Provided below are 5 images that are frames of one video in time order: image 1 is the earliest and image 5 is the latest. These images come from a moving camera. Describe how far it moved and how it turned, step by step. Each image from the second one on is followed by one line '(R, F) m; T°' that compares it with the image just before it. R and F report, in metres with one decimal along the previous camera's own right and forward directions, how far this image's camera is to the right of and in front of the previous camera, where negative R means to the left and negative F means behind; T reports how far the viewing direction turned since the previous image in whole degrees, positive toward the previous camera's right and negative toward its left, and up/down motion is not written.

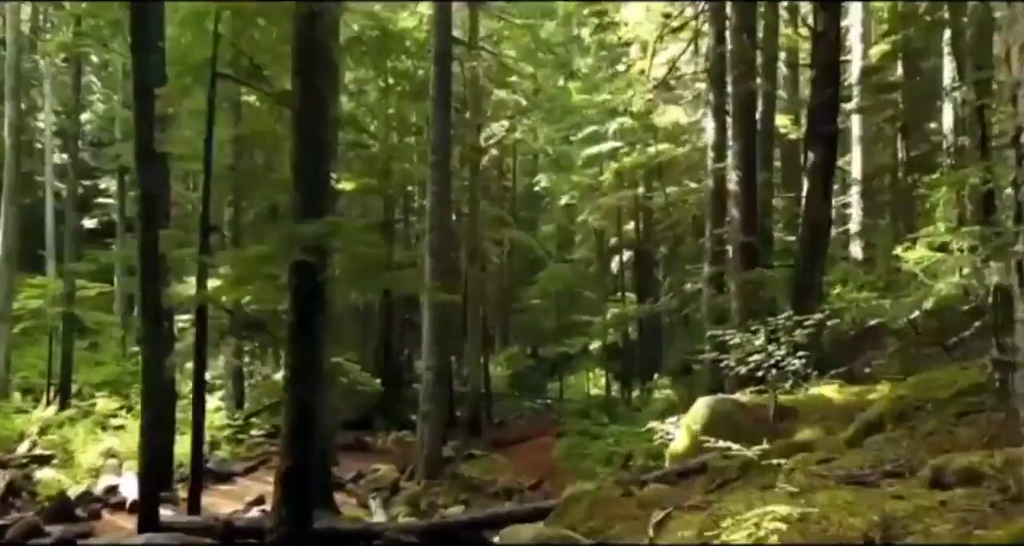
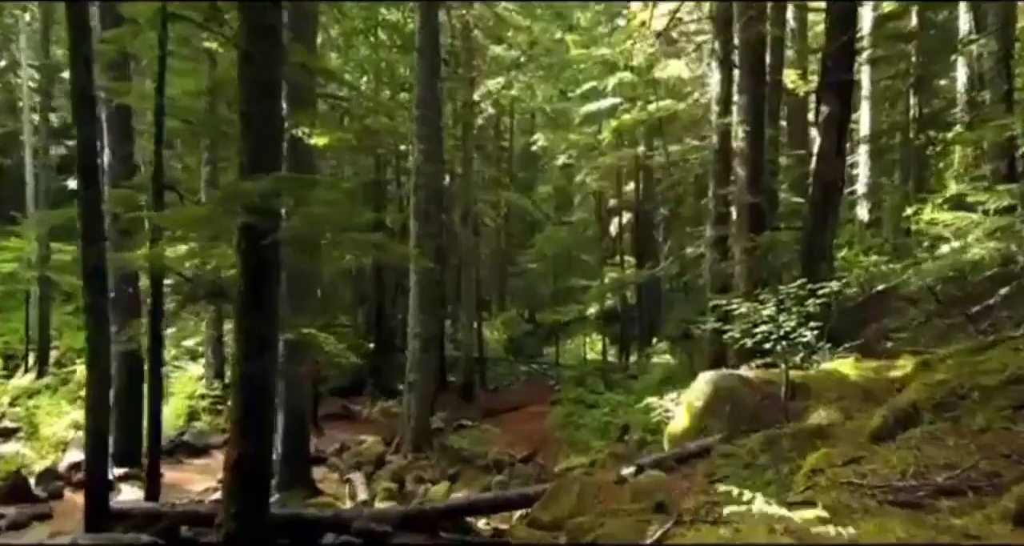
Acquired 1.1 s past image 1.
(+0.2, +0.8) m; 0°
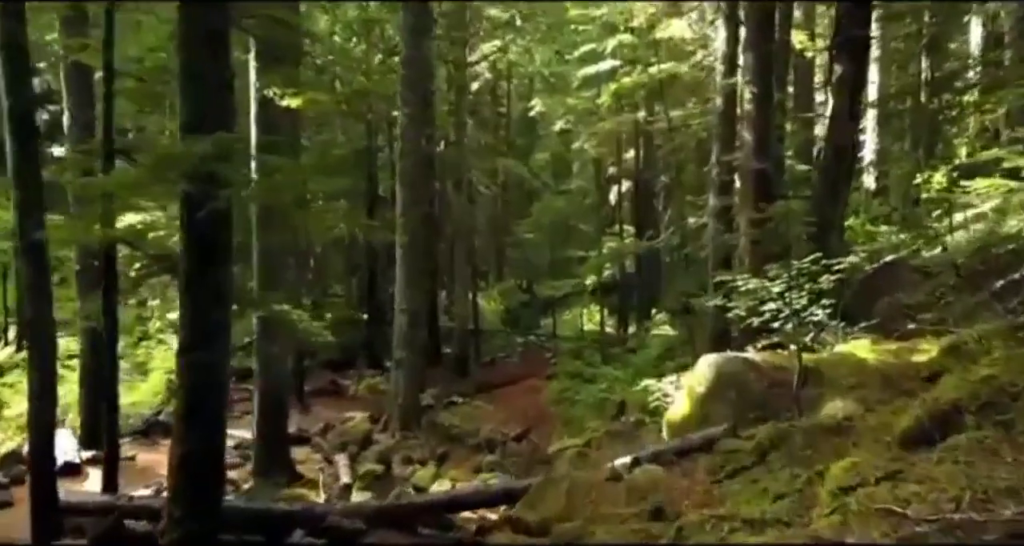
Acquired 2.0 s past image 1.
(+0.1, +0.7) m; 0°
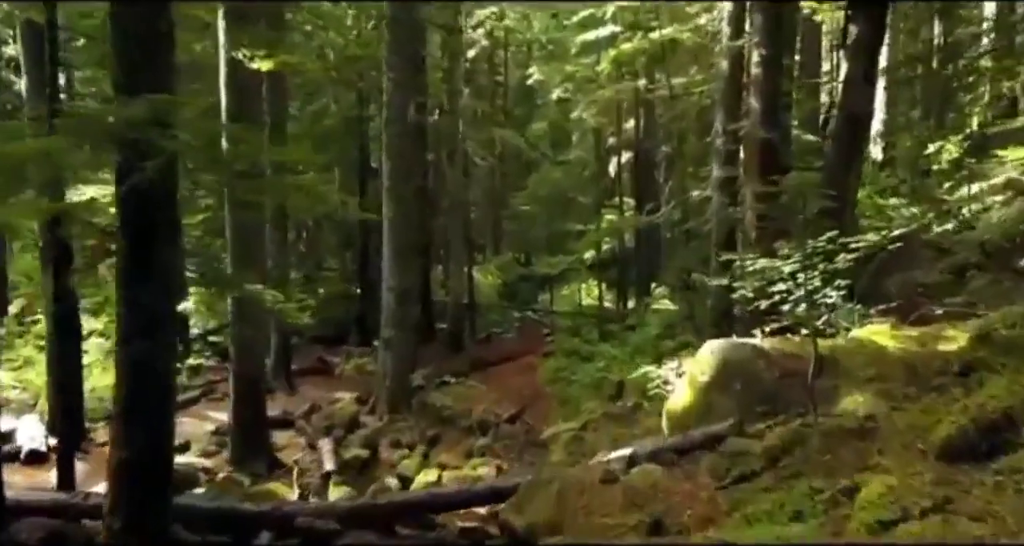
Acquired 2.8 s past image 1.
(+0.1, +0.6) m; 0°
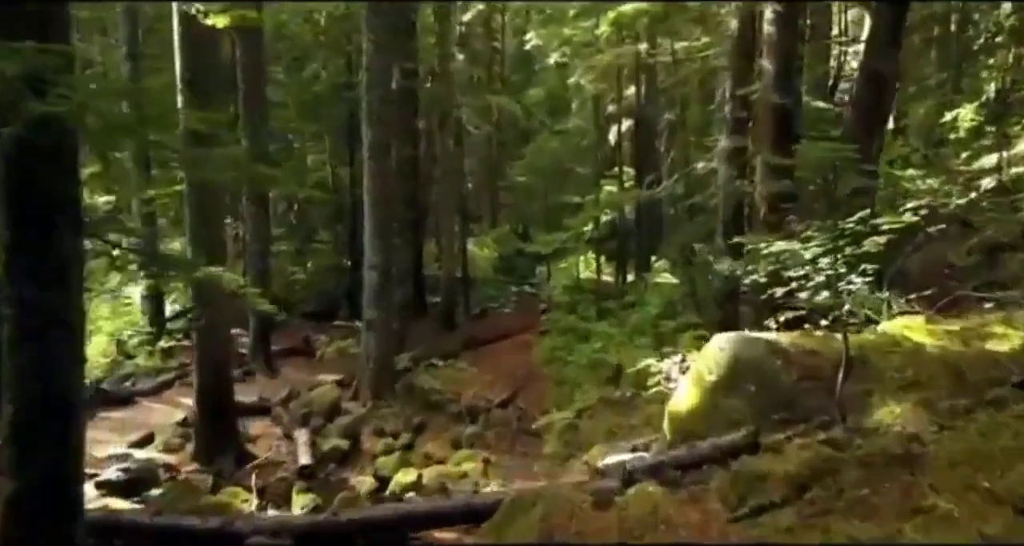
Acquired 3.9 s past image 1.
(+0.1, +0.8) m; 0°
